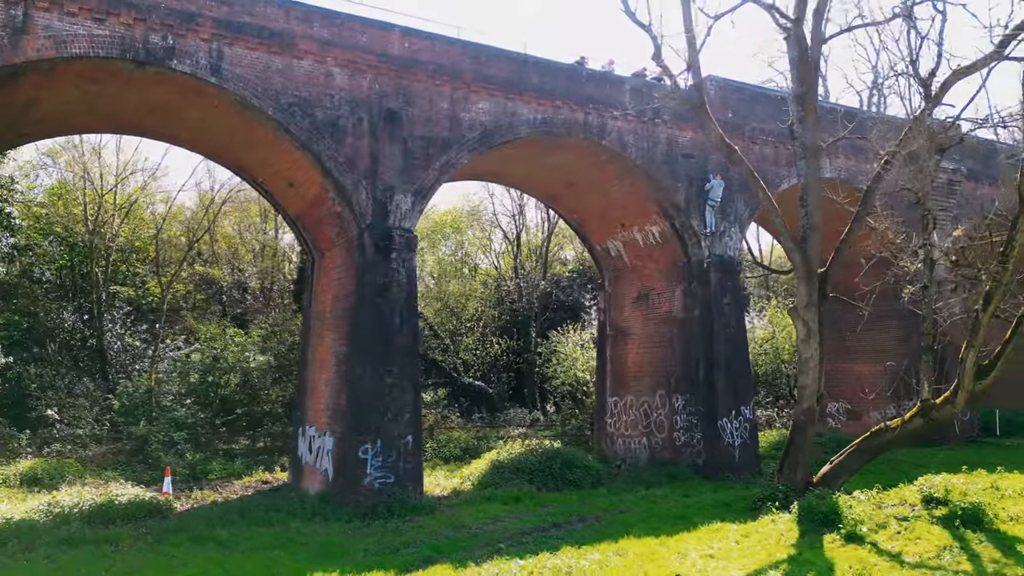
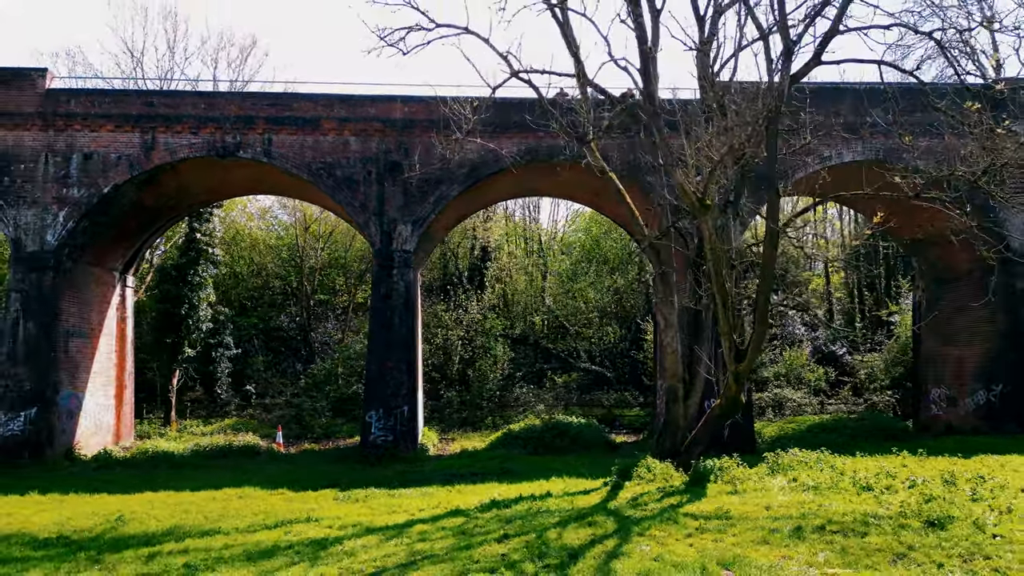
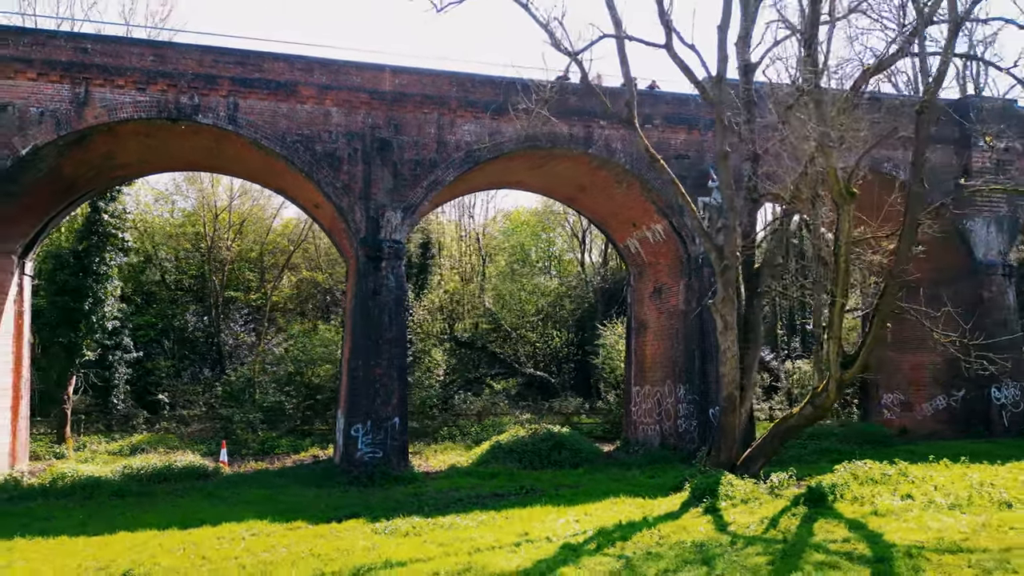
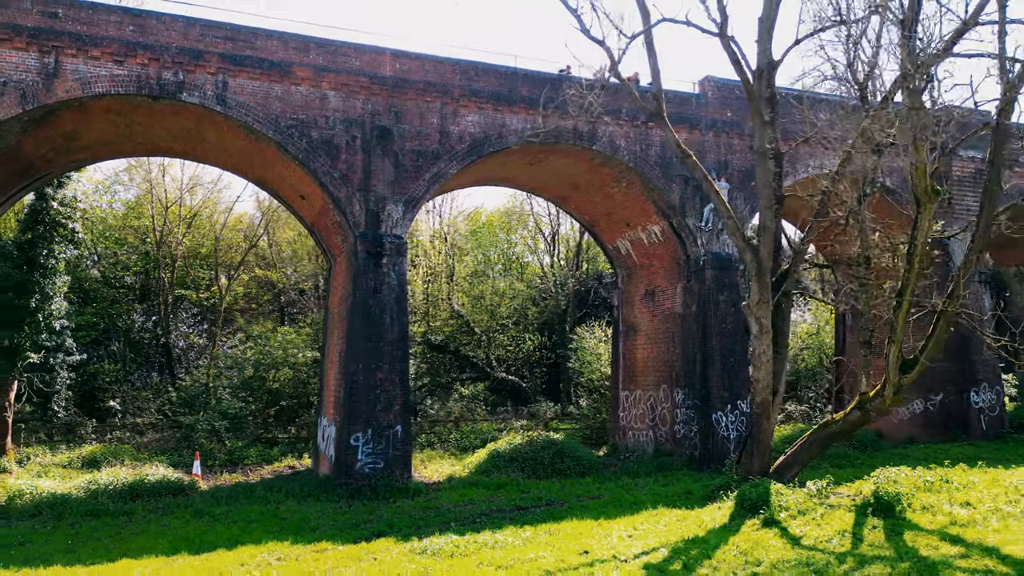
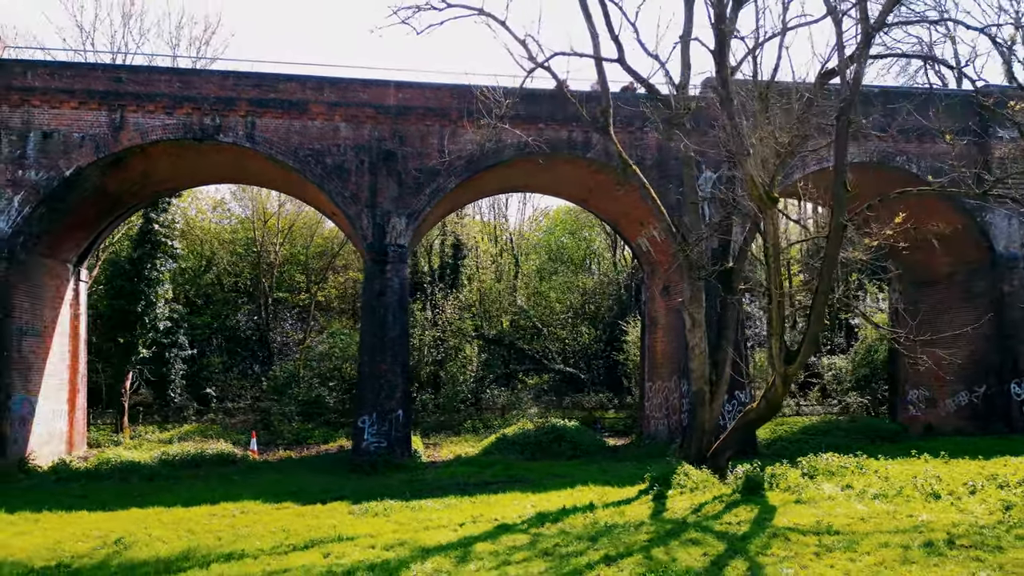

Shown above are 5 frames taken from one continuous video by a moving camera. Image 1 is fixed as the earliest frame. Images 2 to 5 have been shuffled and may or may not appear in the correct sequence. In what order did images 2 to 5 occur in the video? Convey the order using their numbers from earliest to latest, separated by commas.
4, 3, 5, 2
